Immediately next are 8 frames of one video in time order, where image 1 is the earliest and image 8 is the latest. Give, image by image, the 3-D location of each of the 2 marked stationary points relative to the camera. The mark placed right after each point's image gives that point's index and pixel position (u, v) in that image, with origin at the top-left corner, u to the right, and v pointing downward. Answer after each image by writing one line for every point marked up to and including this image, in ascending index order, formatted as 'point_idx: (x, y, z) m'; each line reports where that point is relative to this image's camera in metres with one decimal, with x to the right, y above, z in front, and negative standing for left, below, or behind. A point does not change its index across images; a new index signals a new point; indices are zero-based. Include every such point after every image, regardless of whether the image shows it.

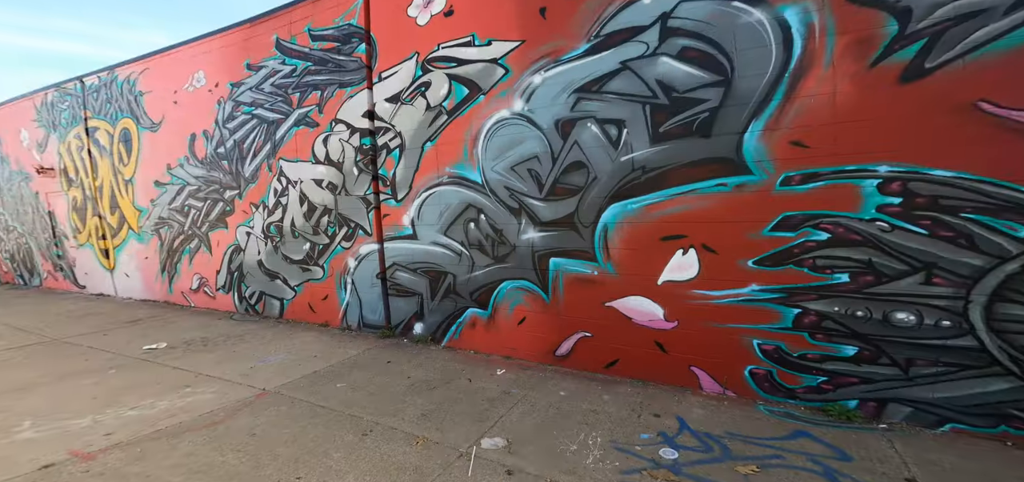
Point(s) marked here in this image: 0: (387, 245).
0: (-1.6, 0.0, +4.7) m
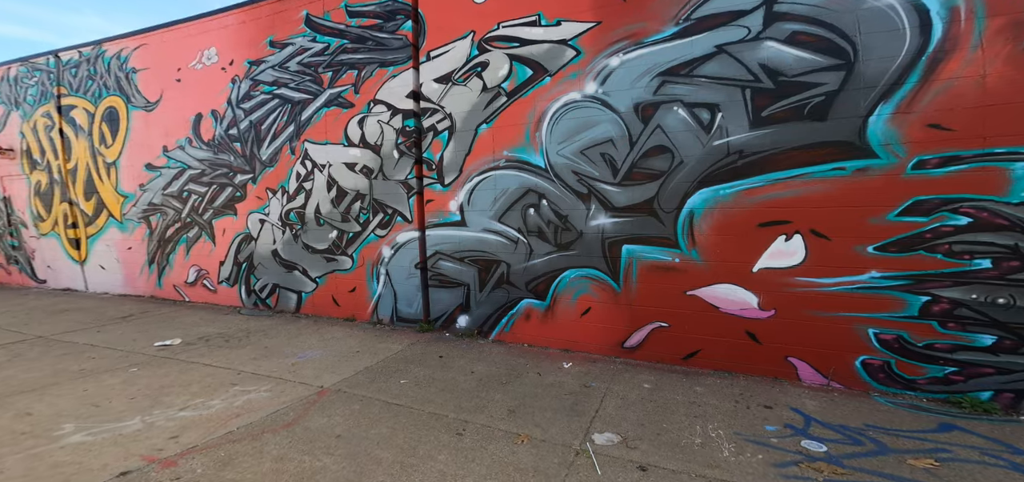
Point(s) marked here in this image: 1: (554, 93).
0: (-1.0, +0.1, +4.5) m
1: (+0.6, +1.5, +3.7) m
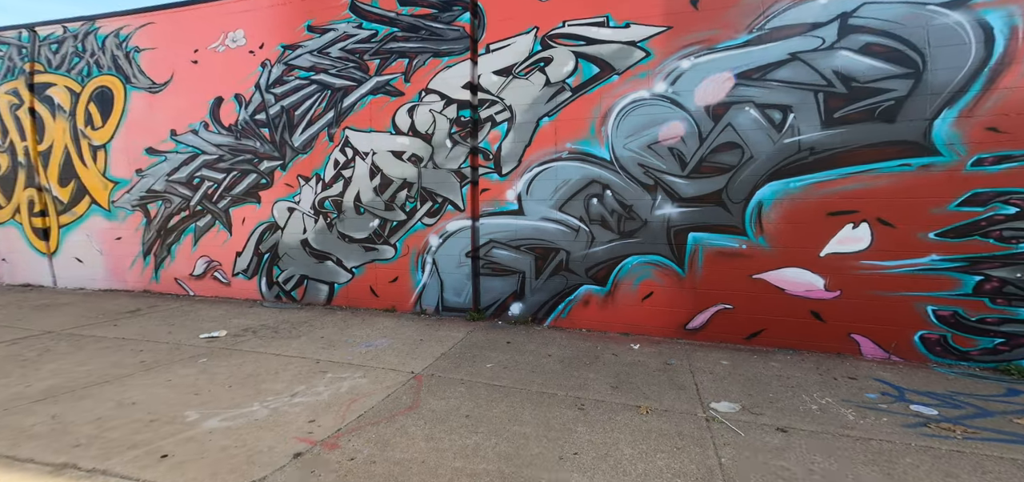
0: (-0.3, +0.2, +4.5) m
1: (+1.3, +1.6, +3.9) m
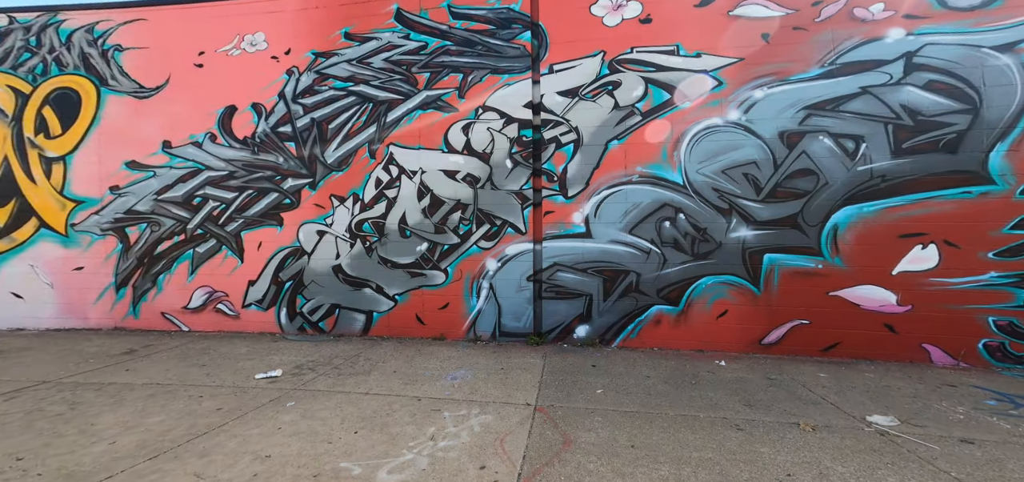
0: (+0.4, 0.0, +4.4) m
1: (+2.1, +1.4, +4.1) m
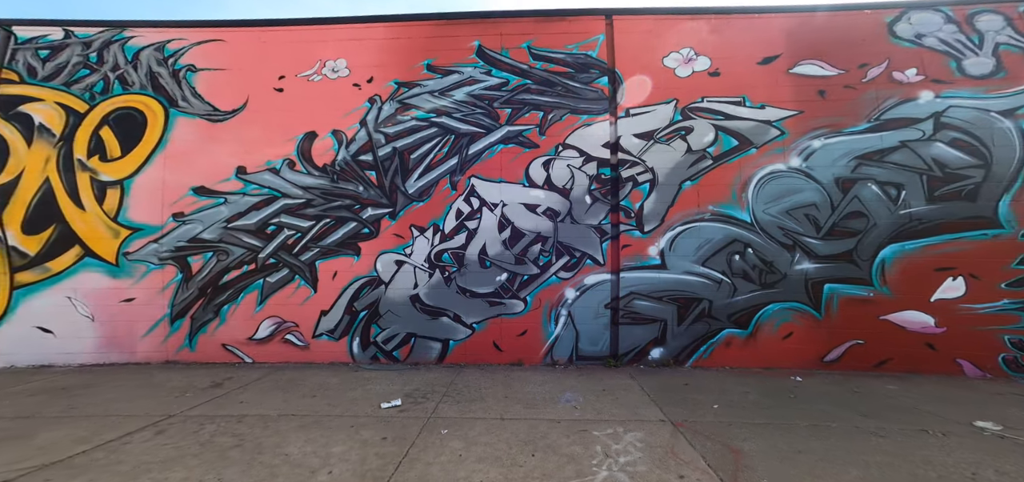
0: (+1.5, -0.4, +4.7) m
1: (+3.1, +1.0, +4.6) m
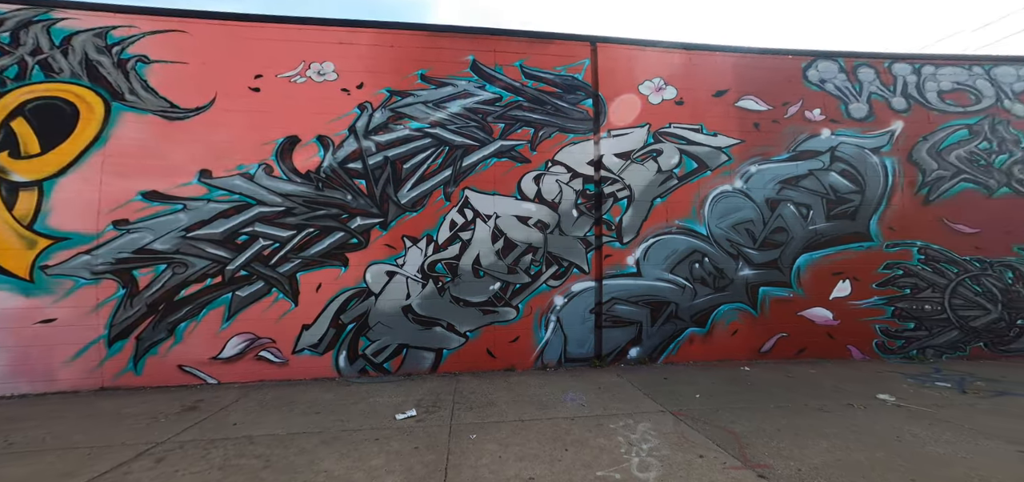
0: (+1.4, -0.6, +5.2) m
1: (+3.0, +0.9, +5.4) m
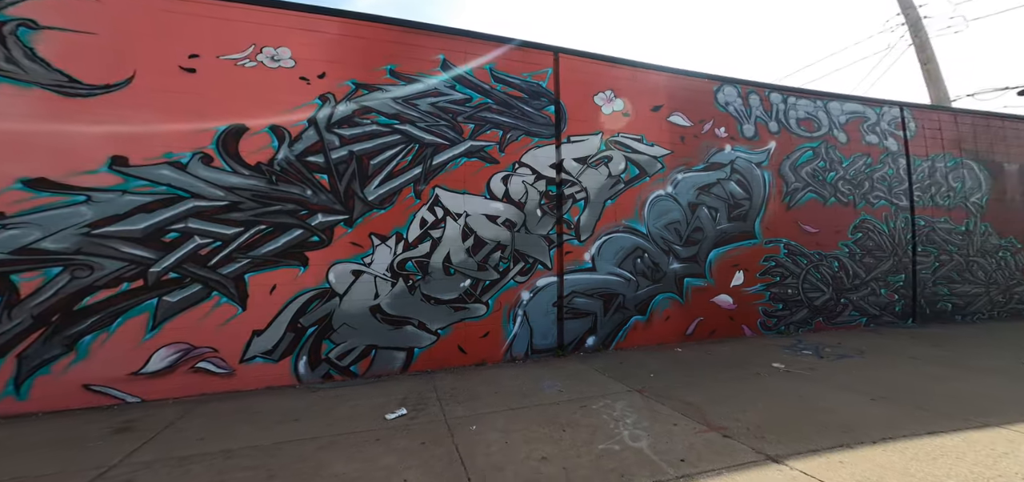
0: (+0.9, -0.6, +5.6) m
1: (+2.5, +0.9, +6.1) m
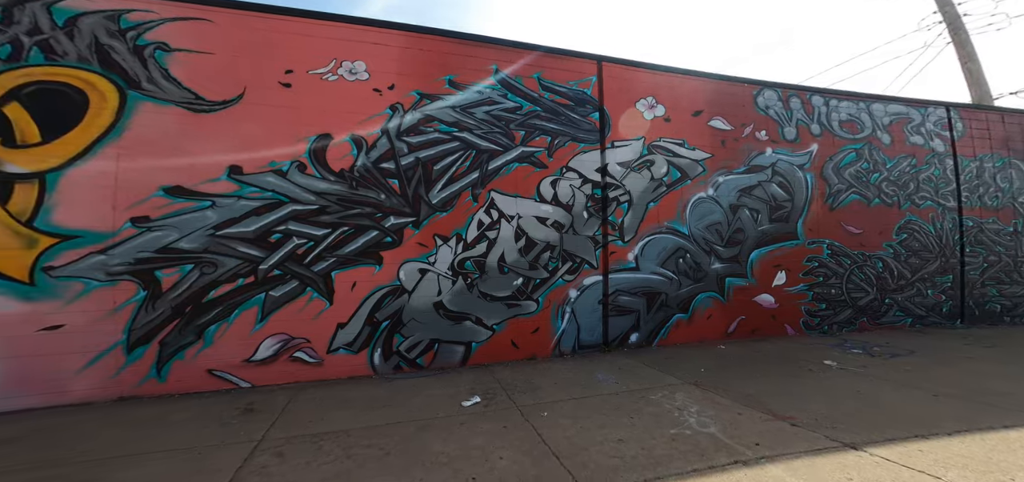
0: (+1.6, -0.6, +5.9) m
1: (+3.3, +0.9, +6.3) m
